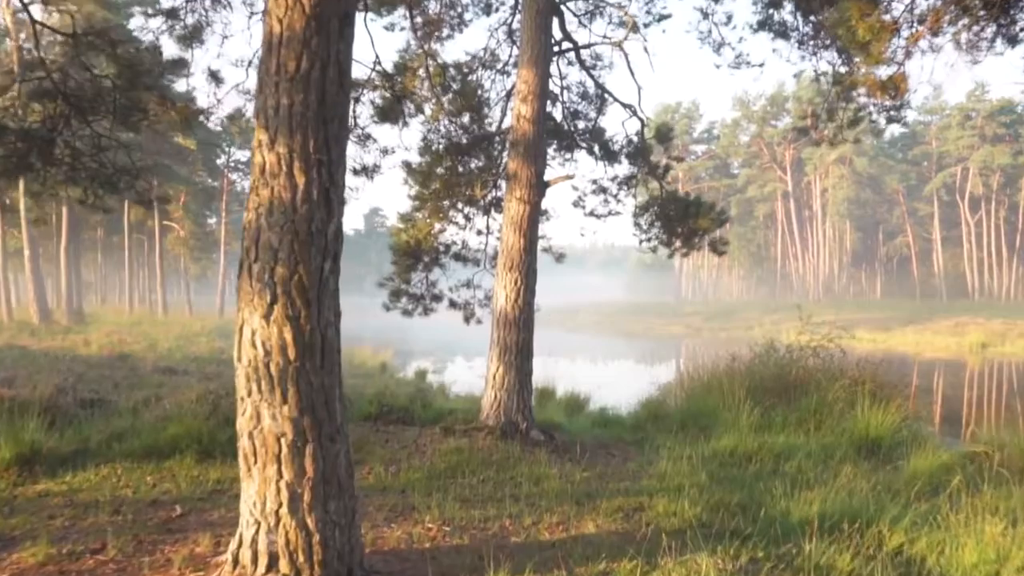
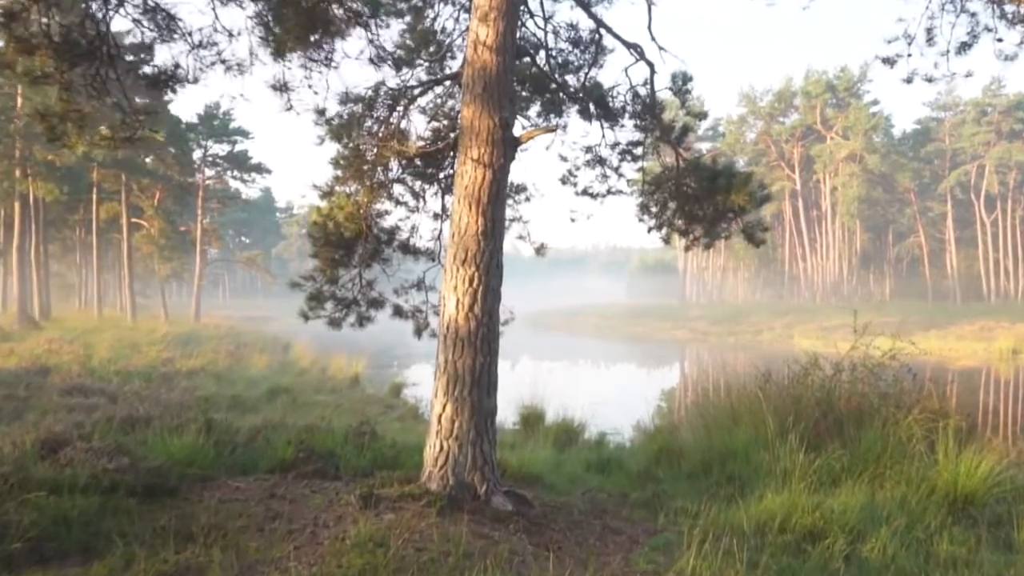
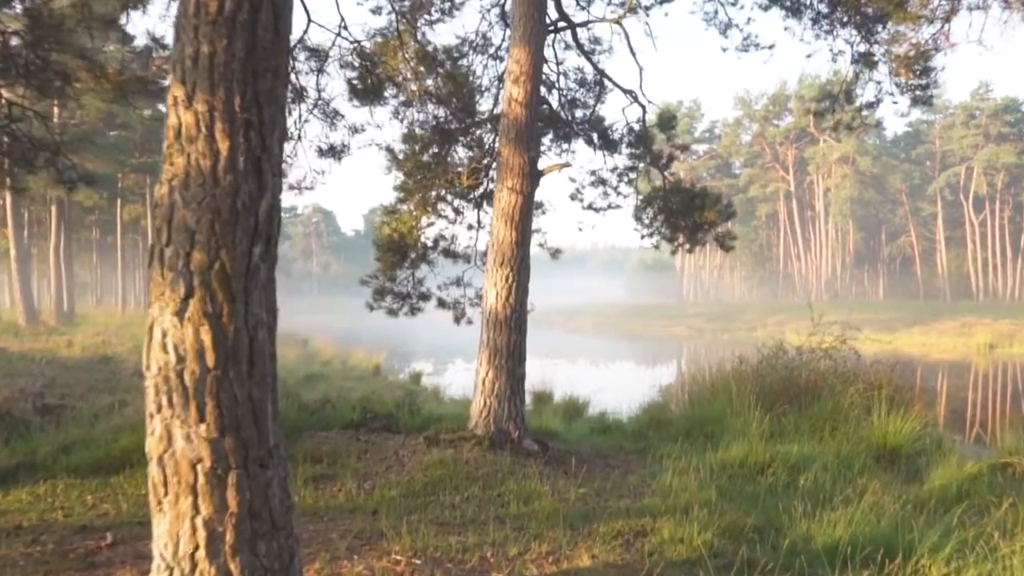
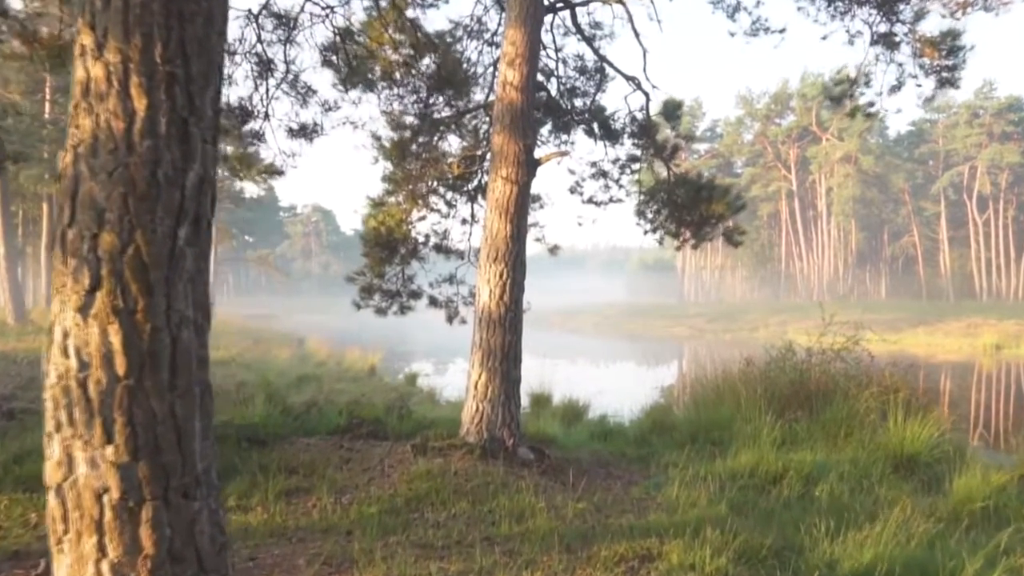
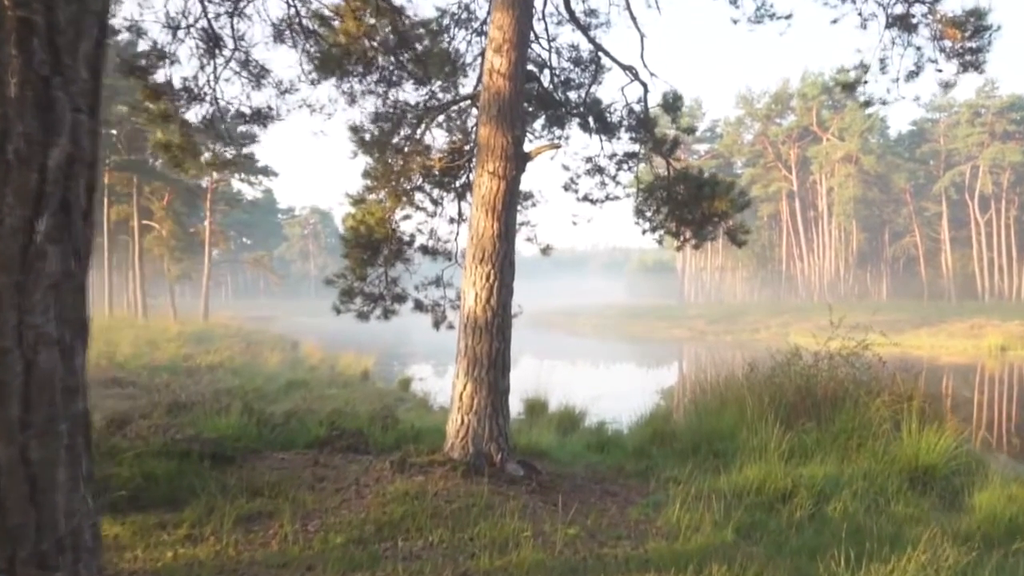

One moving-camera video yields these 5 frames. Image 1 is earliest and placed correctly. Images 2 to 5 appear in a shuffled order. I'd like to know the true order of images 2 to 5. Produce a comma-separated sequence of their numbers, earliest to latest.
3, 4, 5, 2
